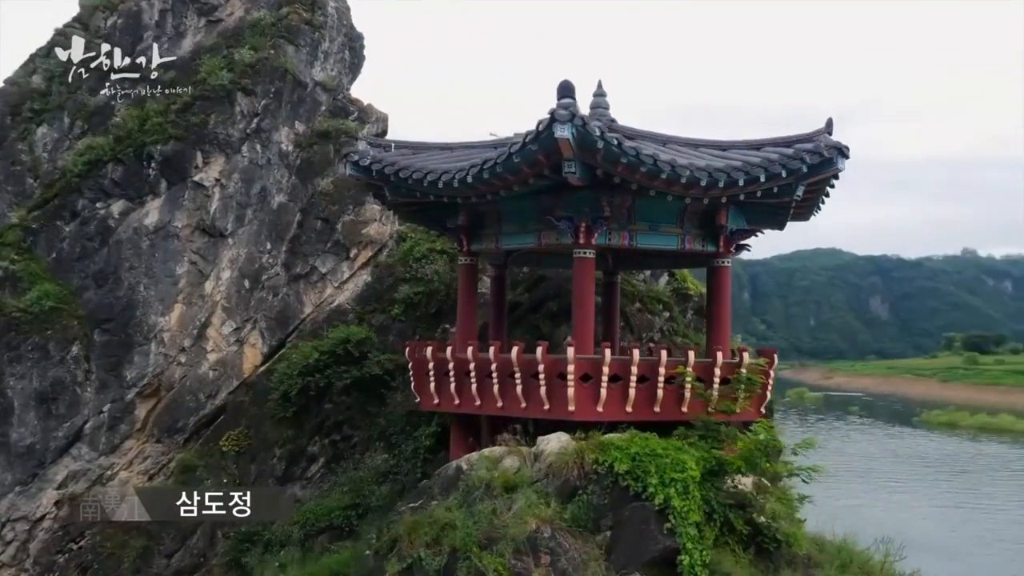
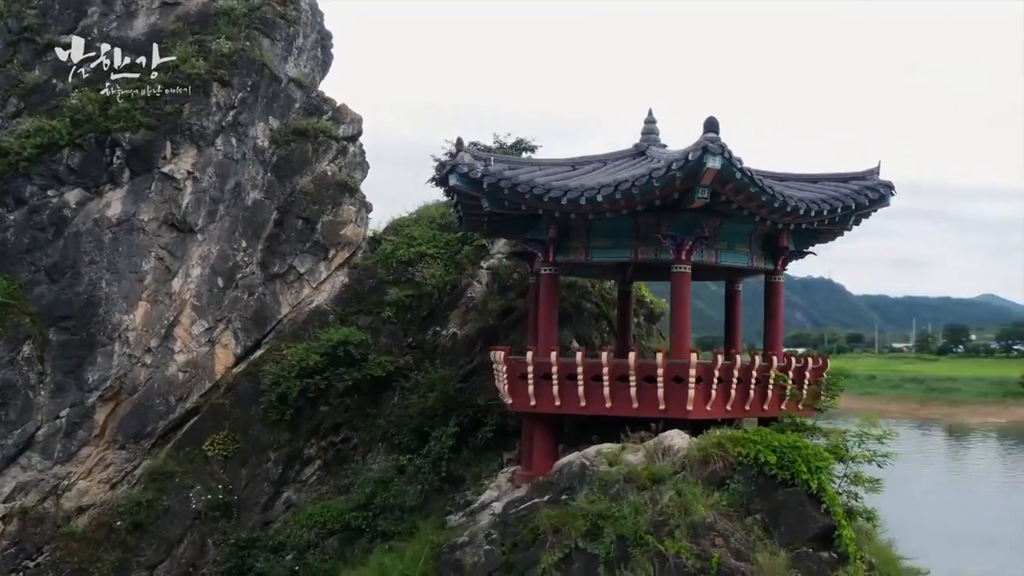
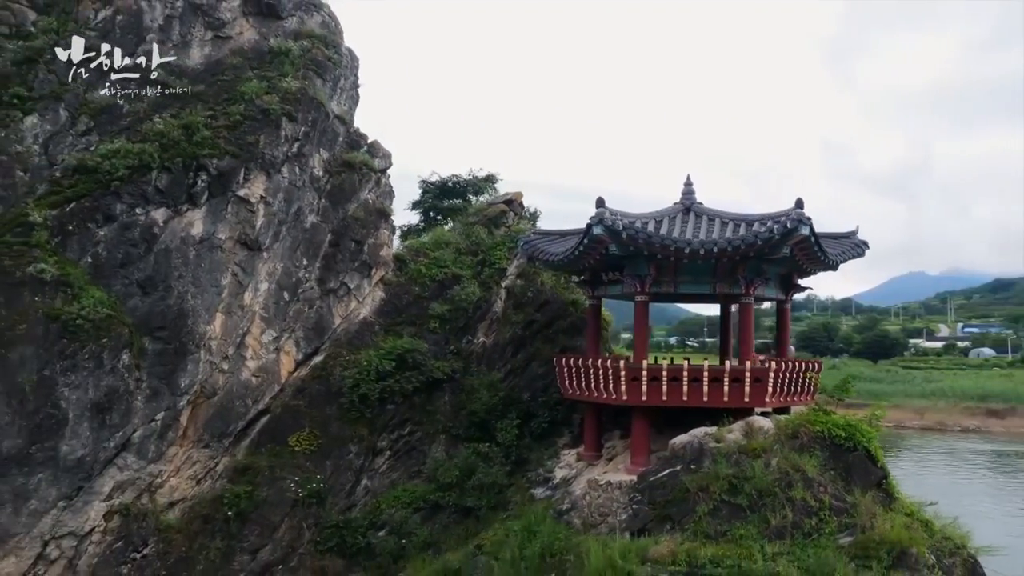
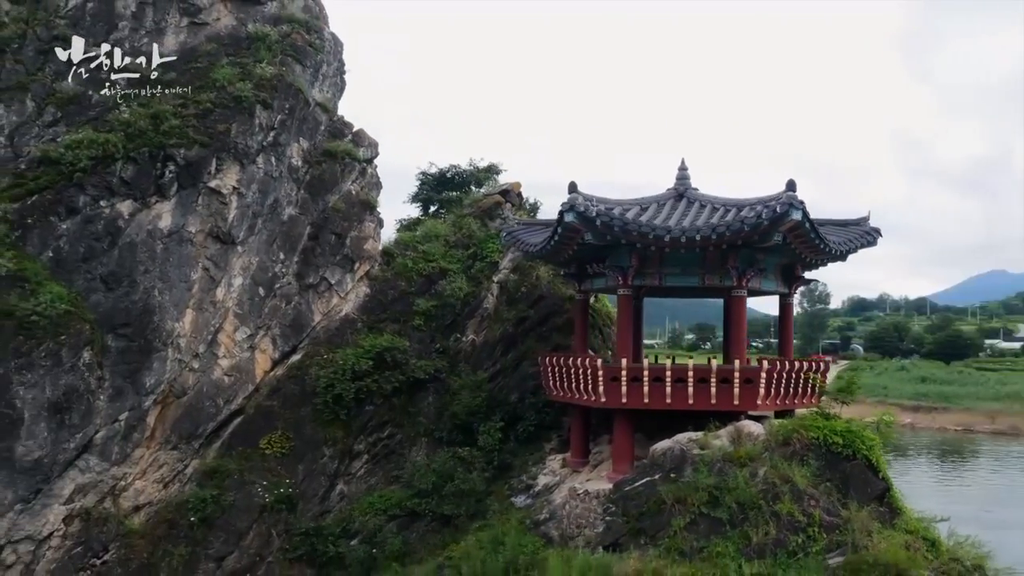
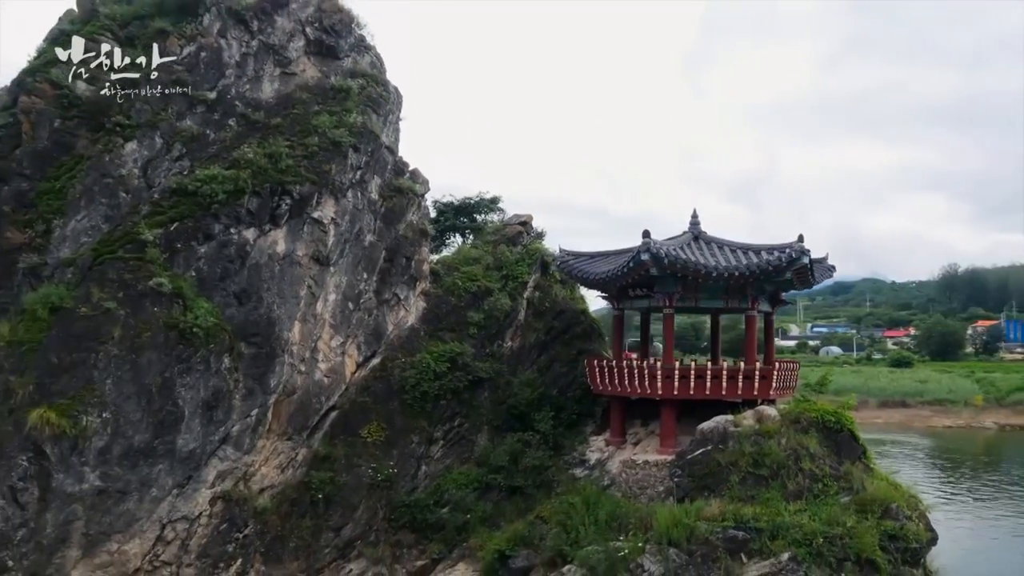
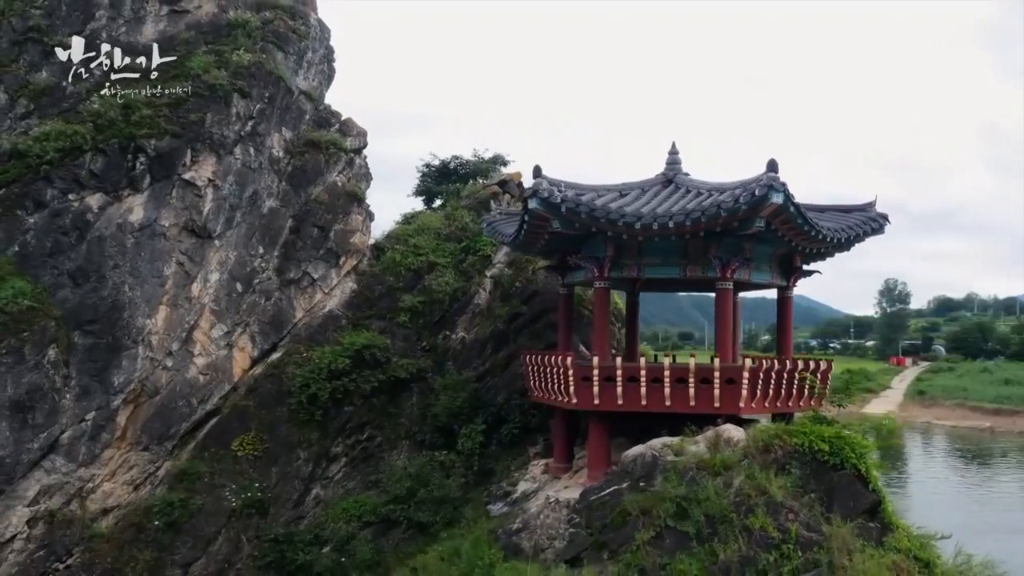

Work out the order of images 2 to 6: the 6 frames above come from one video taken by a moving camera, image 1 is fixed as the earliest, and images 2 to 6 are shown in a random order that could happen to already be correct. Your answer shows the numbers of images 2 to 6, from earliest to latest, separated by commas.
2, 6, 4, 3, 5
